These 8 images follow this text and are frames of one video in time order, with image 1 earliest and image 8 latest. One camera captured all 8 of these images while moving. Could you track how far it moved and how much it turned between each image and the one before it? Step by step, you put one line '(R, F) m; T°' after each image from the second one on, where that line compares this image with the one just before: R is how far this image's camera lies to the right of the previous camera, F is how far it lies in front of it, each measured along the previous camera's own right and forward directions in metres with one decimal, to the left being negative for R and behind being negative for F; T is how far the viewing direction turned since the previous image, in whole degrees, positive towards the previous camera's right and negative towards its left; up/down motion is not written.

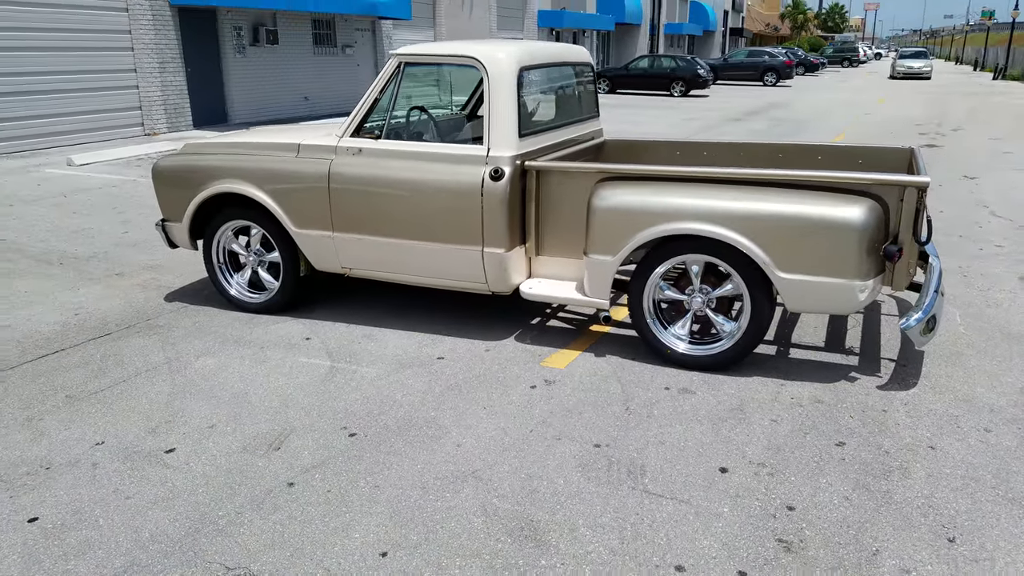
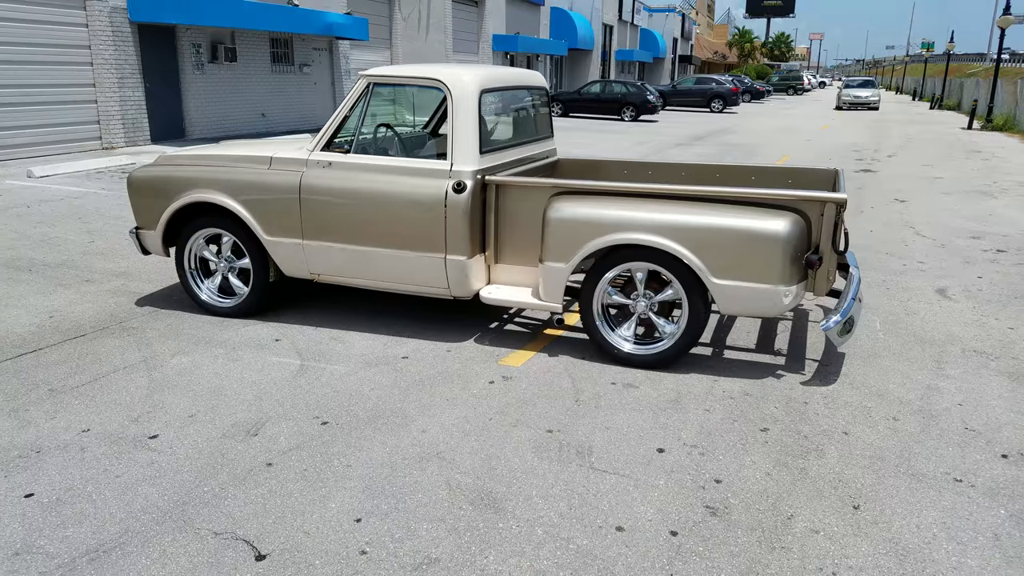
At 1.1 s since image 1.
(0.0, -0.4) m; +3°
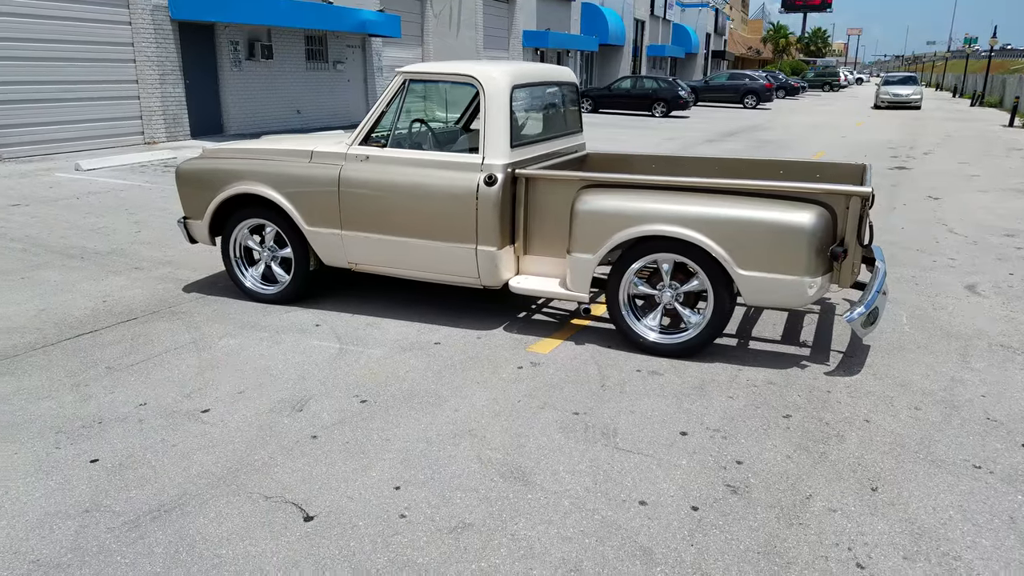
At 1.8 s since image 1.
(0.0, -0.2) m; -2°
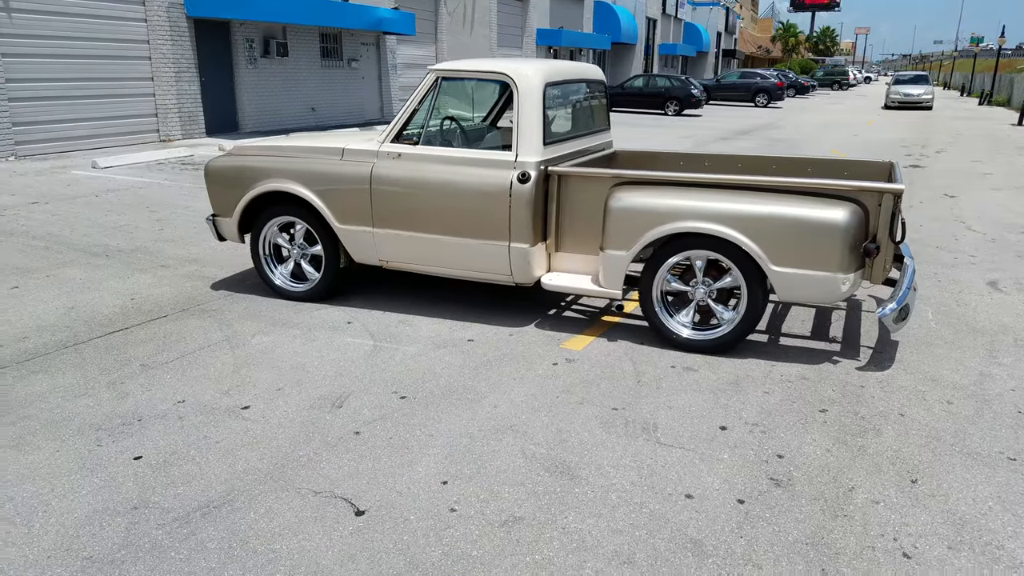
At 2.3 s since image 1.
(-0.2, 0.0) m; 0°
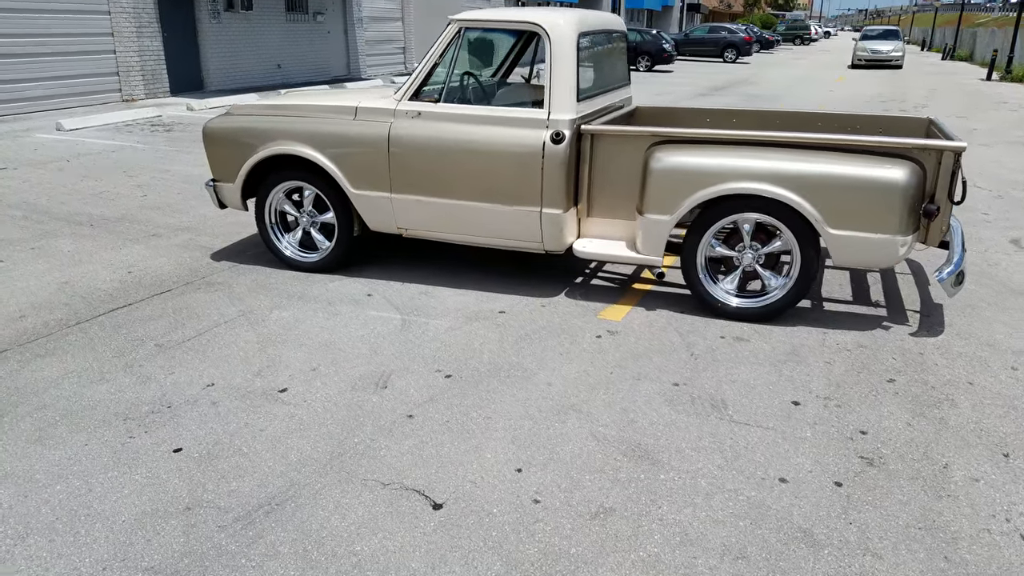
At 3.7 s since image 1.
(-0.5, +0.3) m; +3°
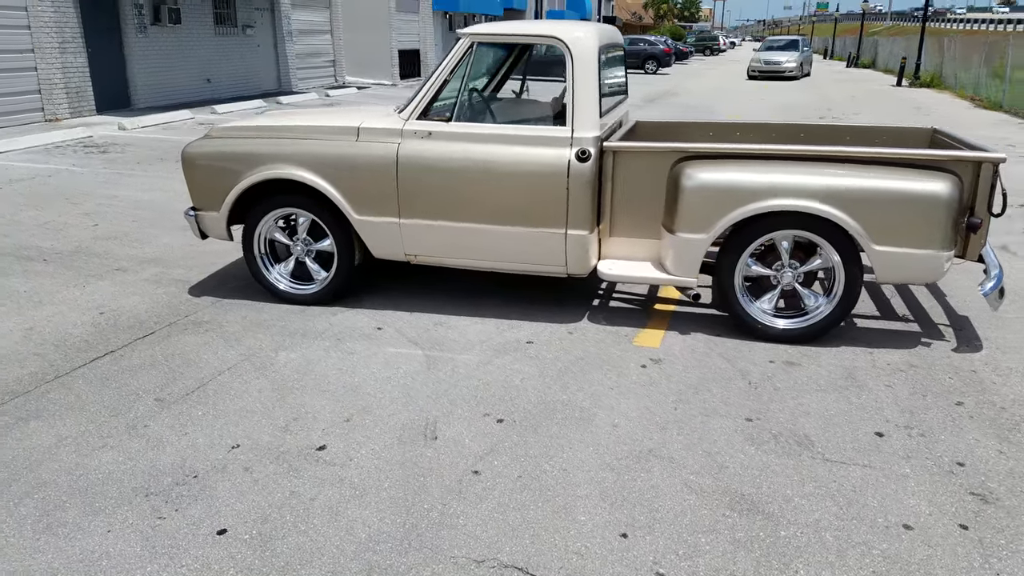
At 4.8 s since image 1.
(-0.6, +0.3) m; +5°
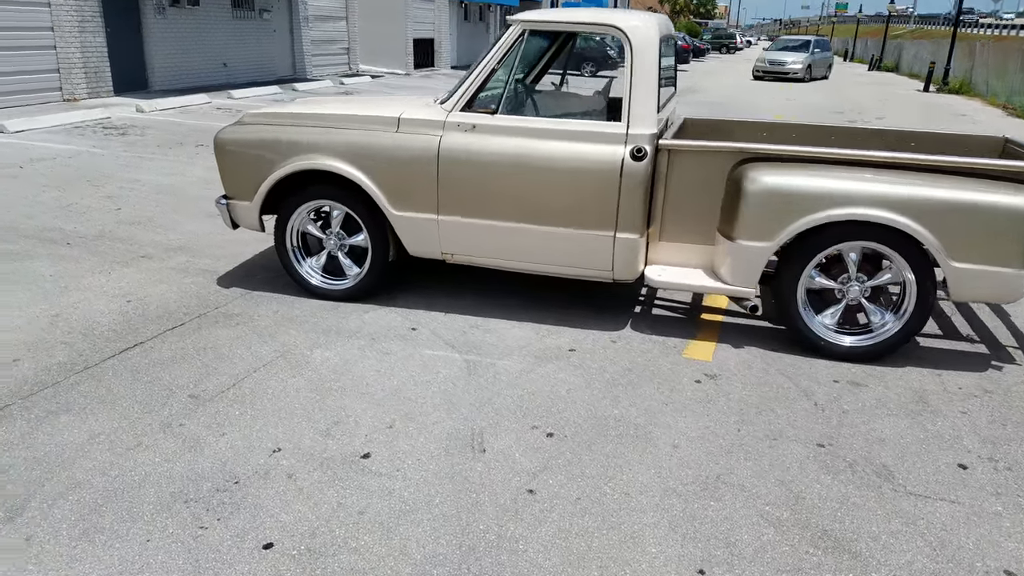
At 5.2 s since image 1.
(-0.2, +0.2) m; 0°
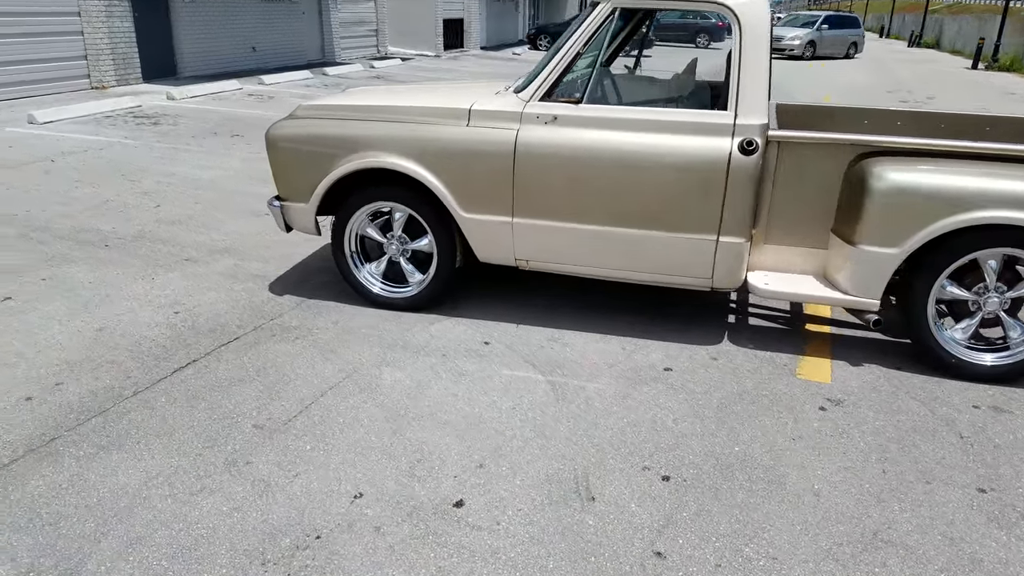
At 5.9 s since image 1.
(-0.3, +0.5) m; -2°
